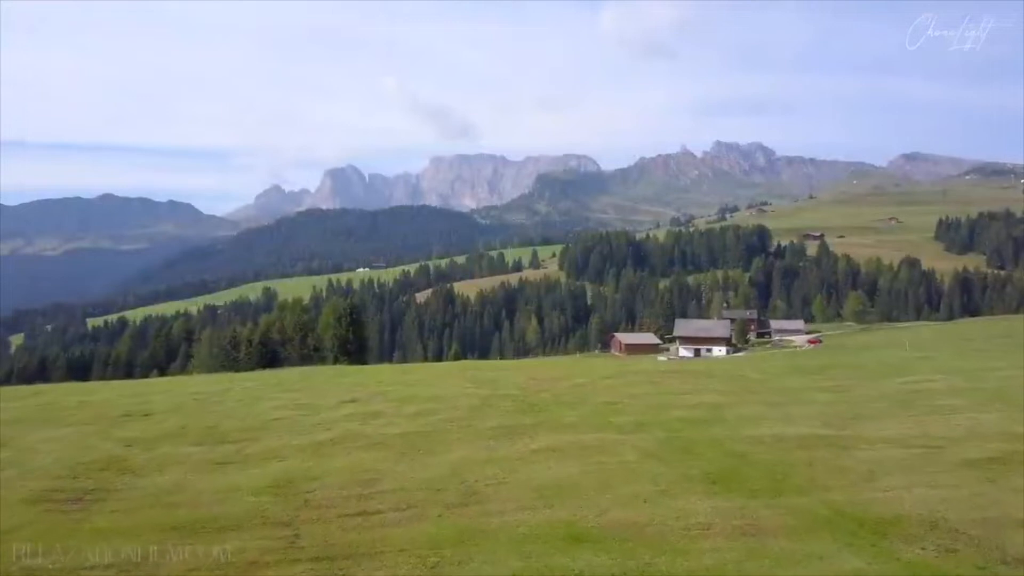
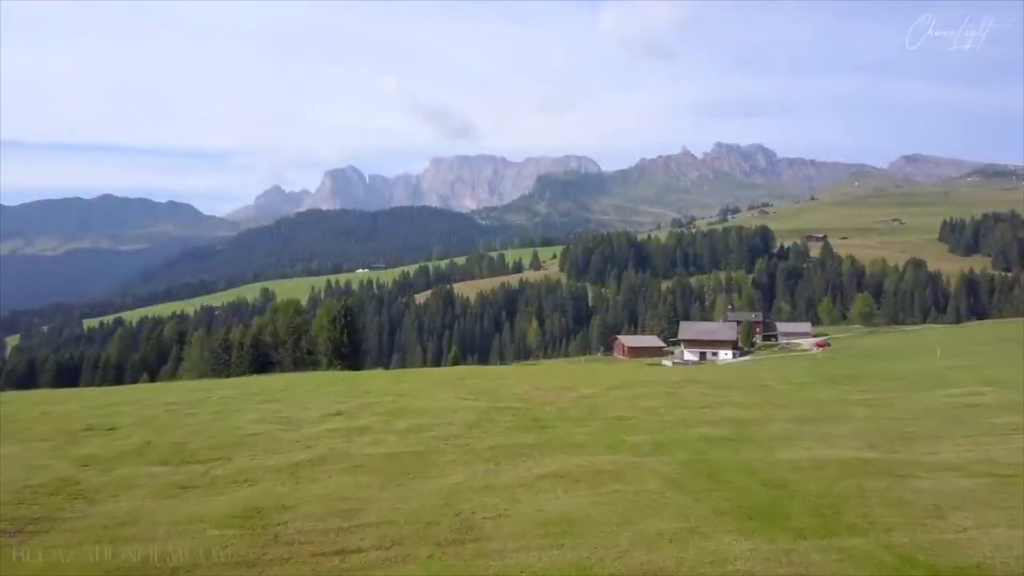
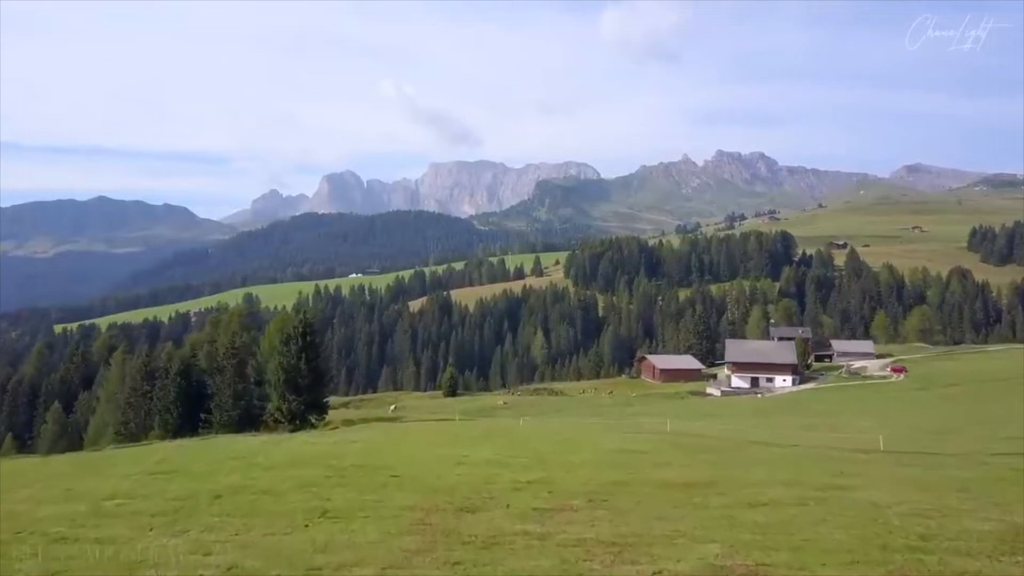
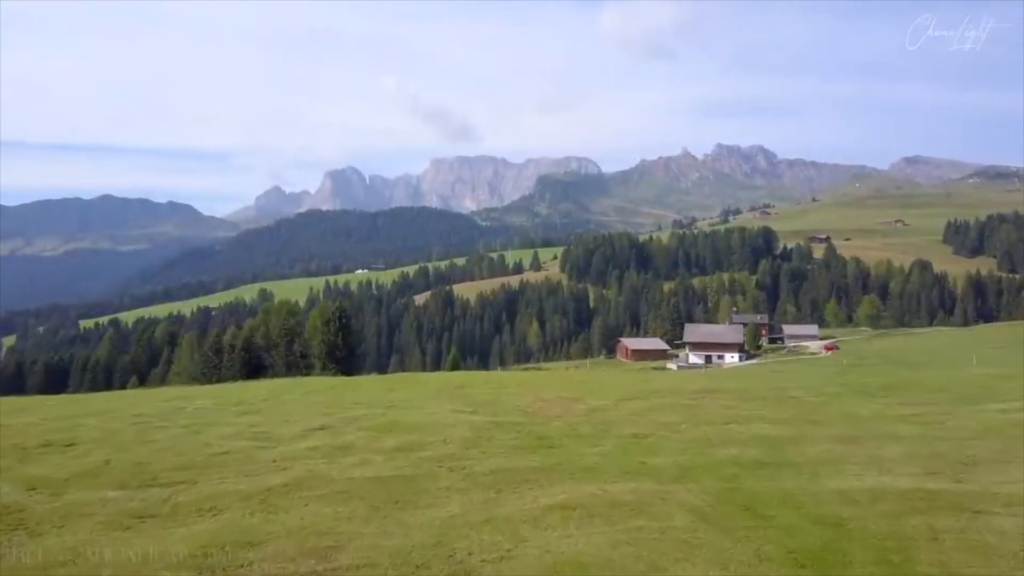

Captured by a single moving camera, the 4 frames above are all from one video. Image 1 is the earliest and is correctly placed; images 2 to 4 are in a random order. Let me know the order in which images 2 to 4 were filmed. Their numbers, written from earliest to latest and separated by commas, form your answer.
2, 4, 3
